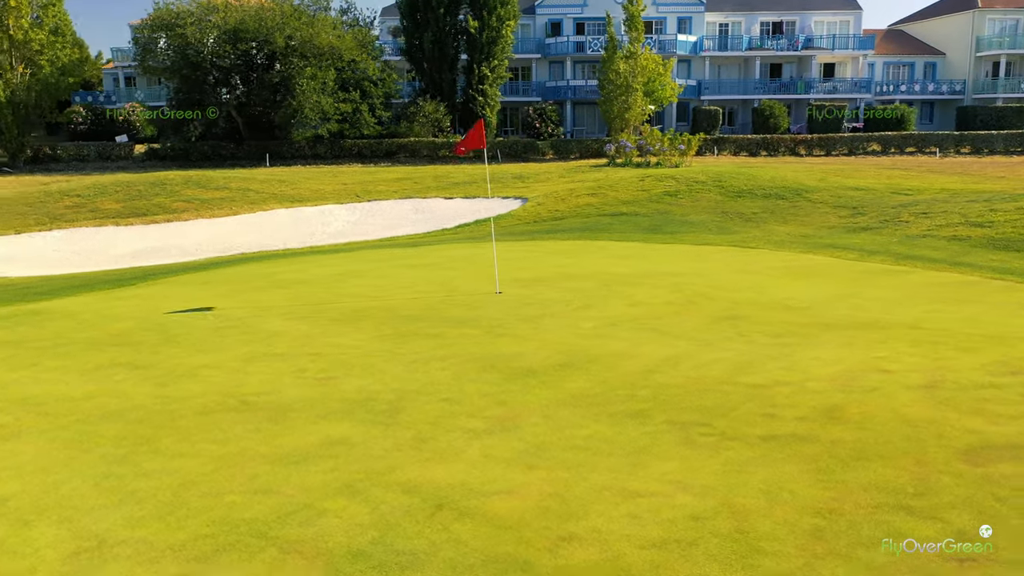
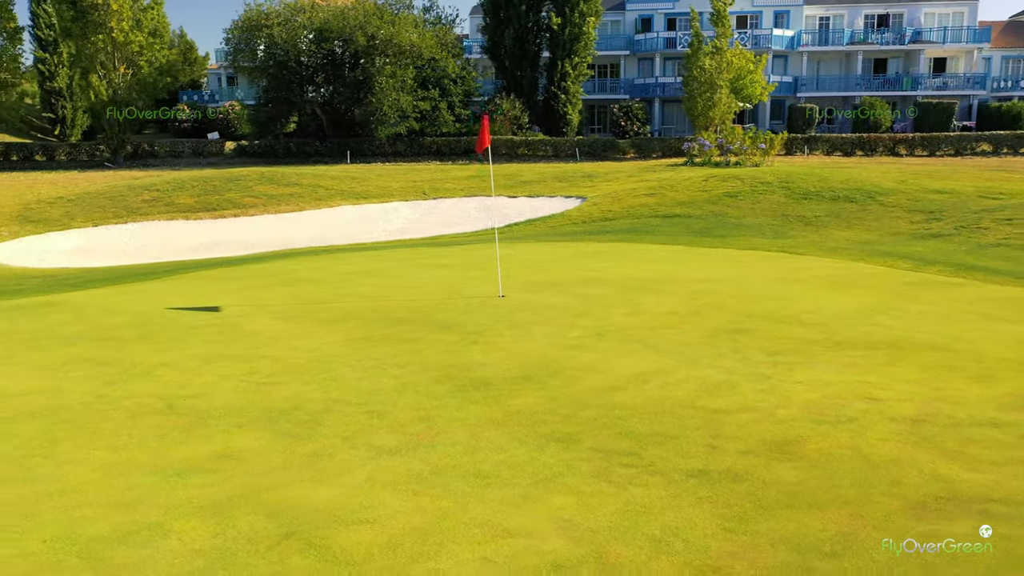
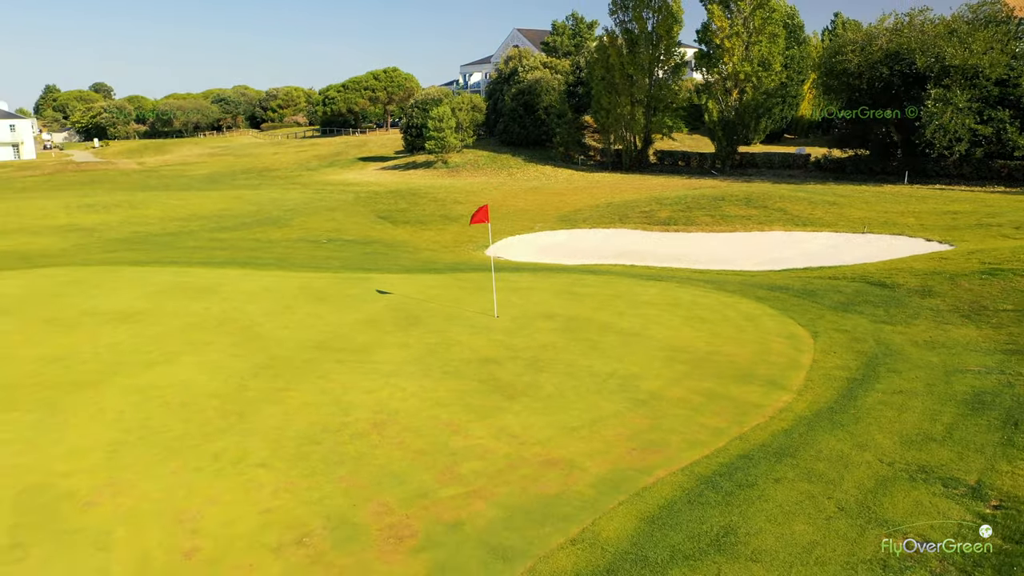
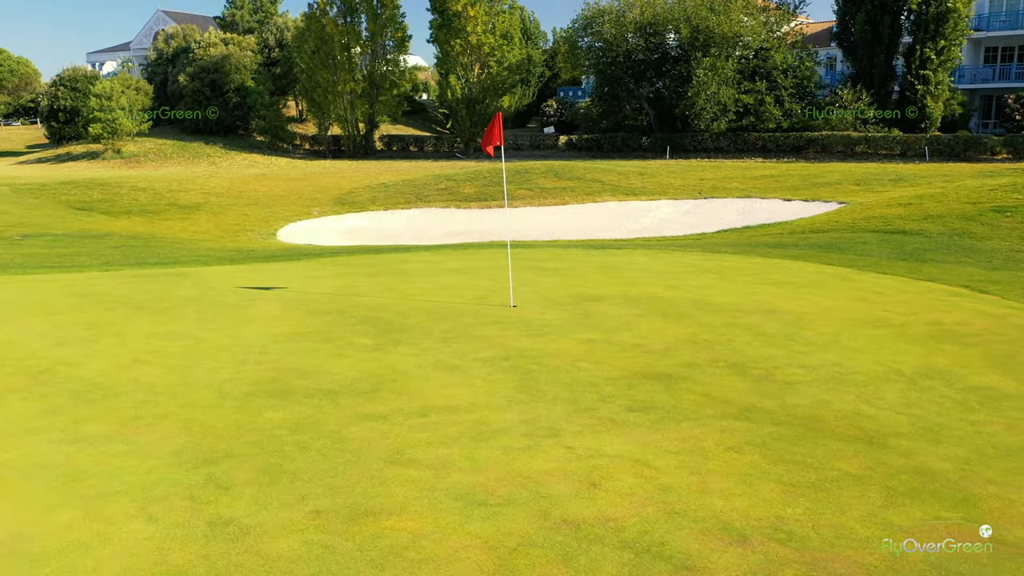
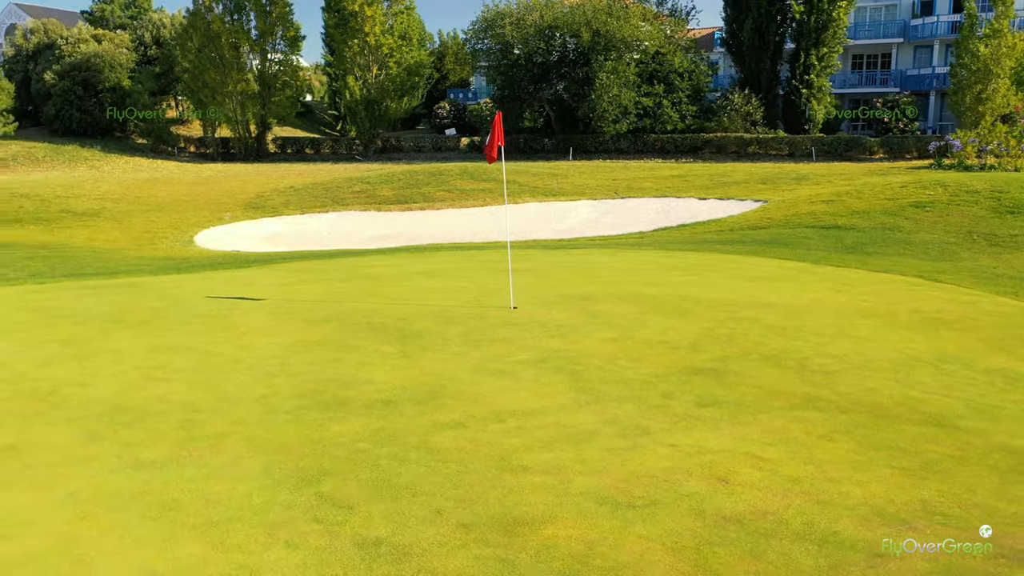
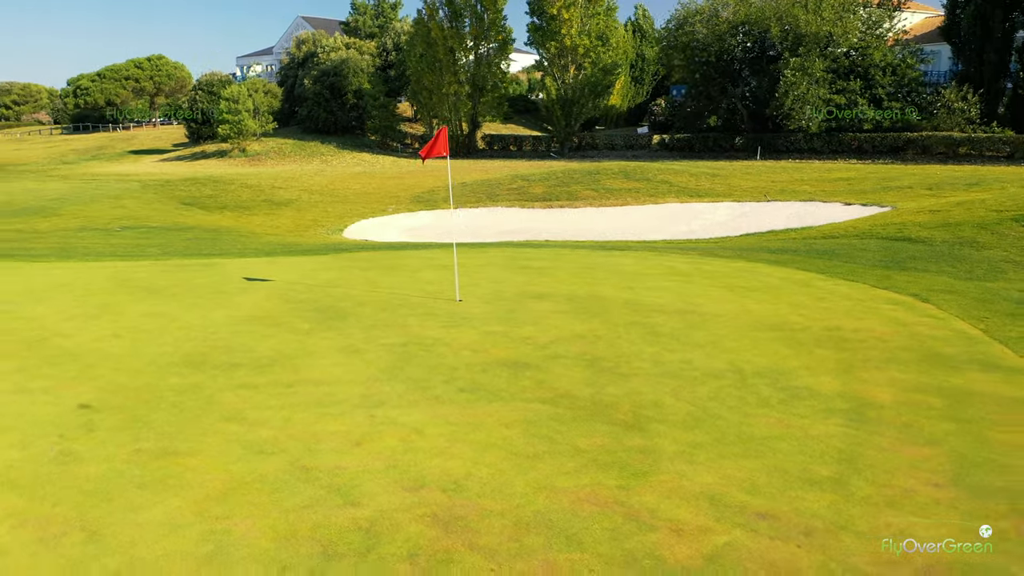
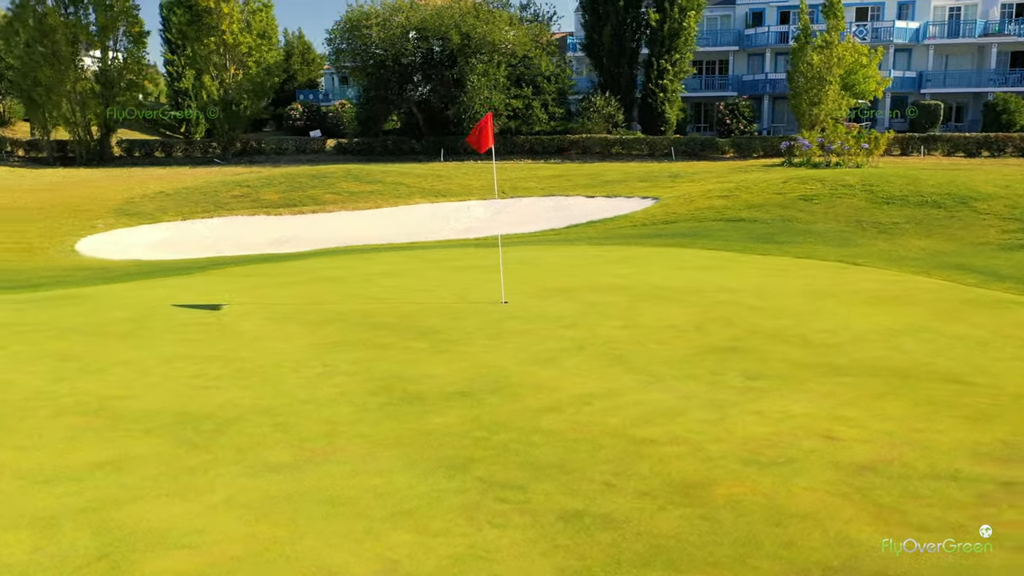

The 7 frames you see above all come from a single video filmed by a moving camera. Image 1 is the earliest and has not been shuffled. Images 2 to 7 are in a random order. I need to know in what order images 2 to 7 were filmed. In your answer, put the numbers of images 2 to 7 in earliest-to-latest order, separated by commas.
2, 7, 5, 4, 6, 3
